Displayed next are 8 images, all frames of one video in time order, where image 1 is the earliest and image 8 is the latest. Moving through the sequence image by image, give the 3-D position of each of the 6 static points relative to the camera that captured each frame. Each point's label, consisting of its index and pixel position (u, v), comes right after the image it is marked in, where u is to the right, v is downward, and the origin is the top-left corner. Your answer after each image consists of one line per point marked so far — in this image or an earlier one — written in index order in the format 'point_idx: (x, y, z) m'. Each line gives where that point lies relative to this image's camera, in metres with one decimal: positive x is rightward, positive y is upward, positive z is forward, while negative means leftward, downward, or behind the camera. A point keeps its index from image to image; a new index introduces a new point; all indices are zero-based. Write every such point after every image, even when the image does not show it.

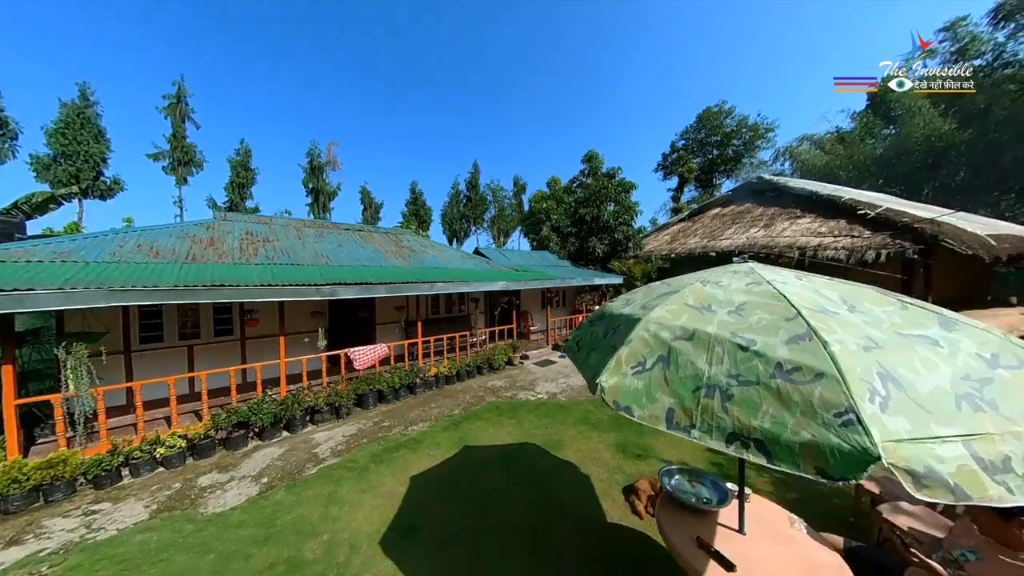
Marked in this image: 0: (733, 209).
0: (+8.1, +3.1, +15.1) m
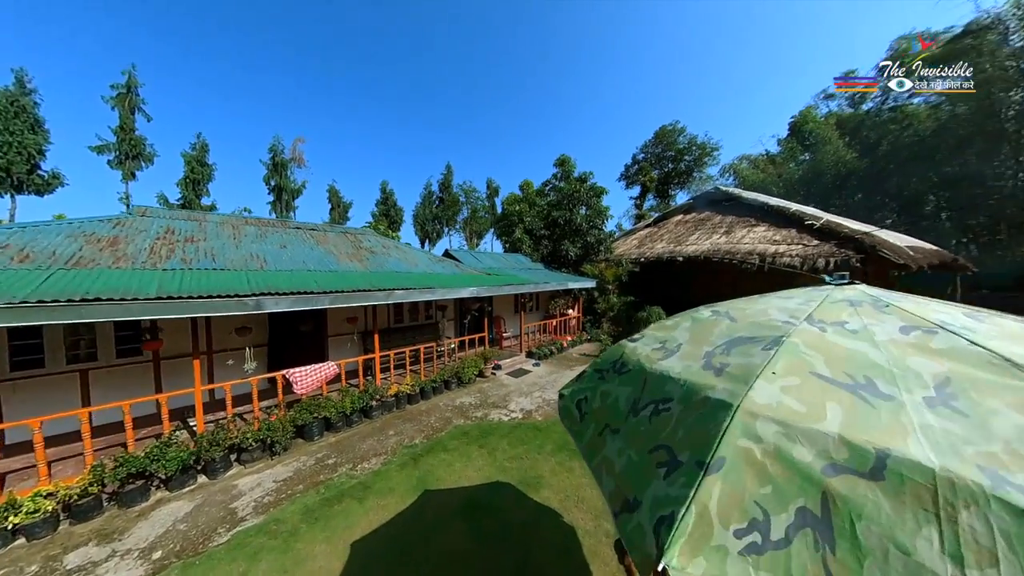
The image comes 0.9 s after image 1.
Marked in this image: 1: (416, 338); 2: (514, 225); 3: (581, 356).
0: (+6.9, +2.9, +15.1) m
1: (-2.5, -1.5, +9.0) m
2: (0.0, +3.3, +17.8) m
3: (+2.2, -2.1, +11.6) m
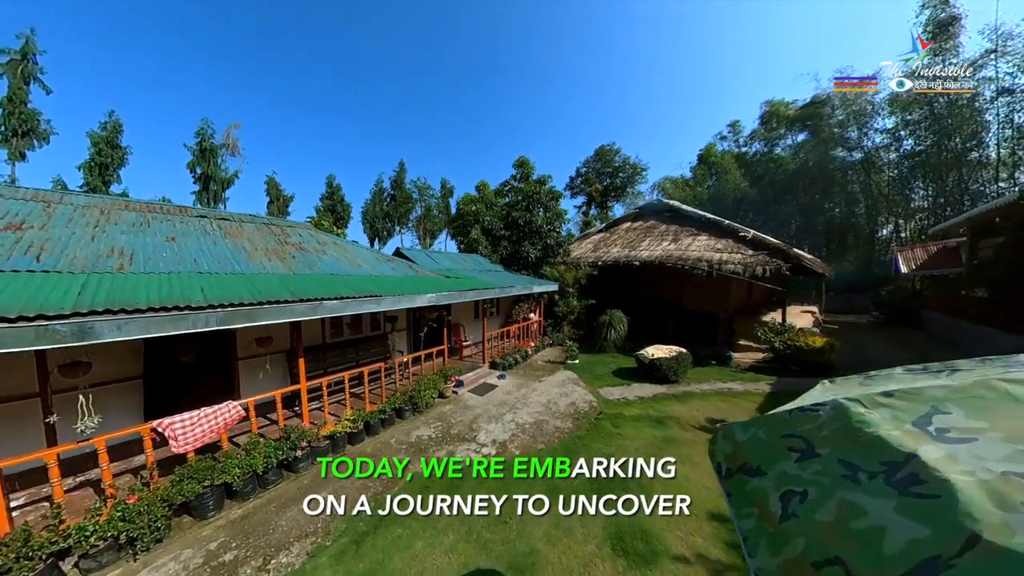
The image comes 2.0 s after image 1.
0: (+5.3, +2.8, +14.9) m
1: (-3.3, -1.6, +7.6) m
2: (-1.9, +3.2, +16.7) m
3: (+1.1, -2.2, +10.8) m
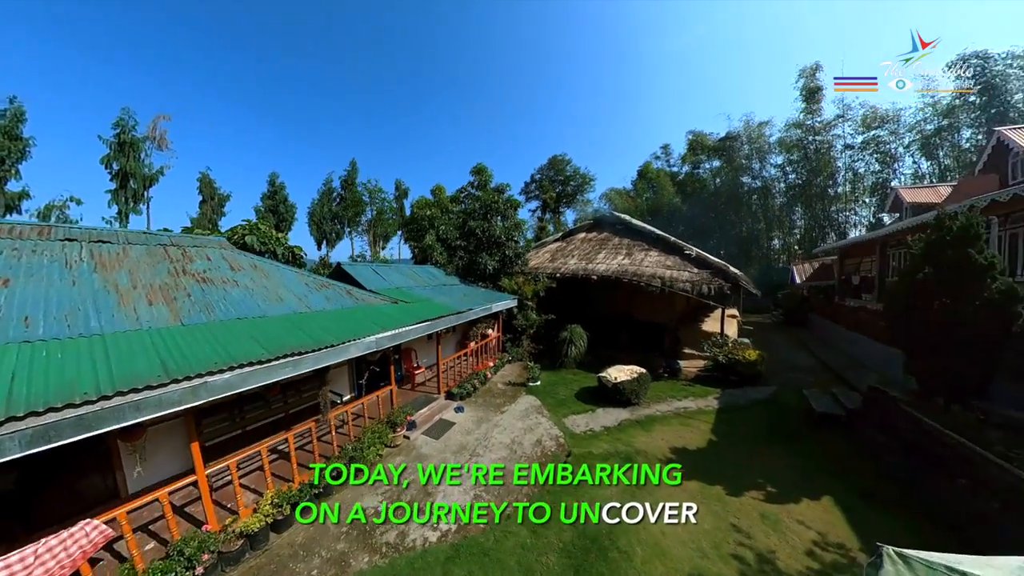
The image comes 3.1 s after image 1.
0: (+3.6, +2.1, +14.9) m
1: (-4.1, -2.2, +6.6) m
2: (-3.8, +2.5, +15.8) m
3: (-0.1, -2.8, +10.2) m
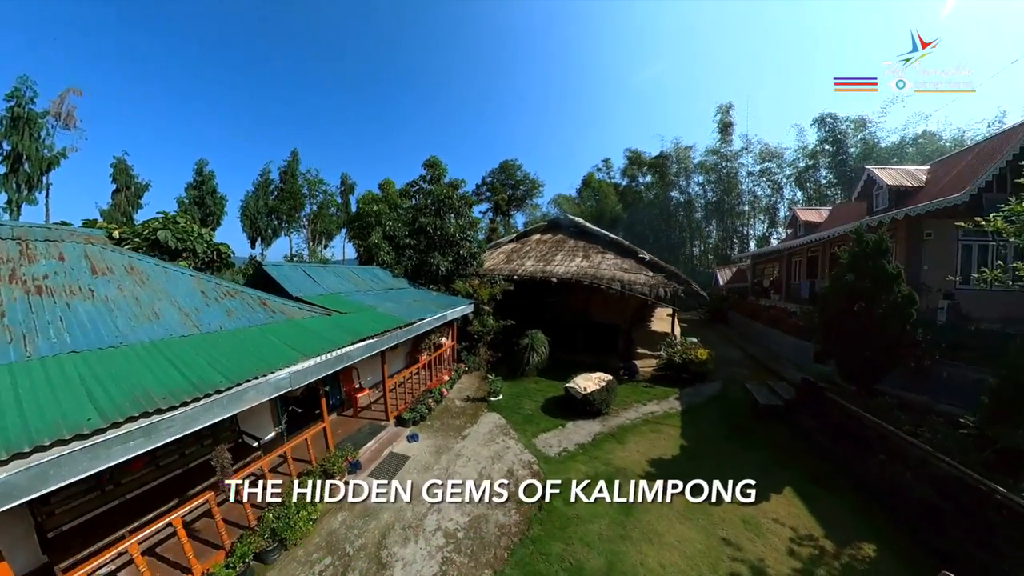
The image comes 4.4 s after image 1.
0: (+1.7, +2.0, +14.4) m
1: (-4.5, -2.3, +4.9) m
2: (-5.7, +2.2, +14.1) m
3: (-1.1, -3.0, +9.1) m
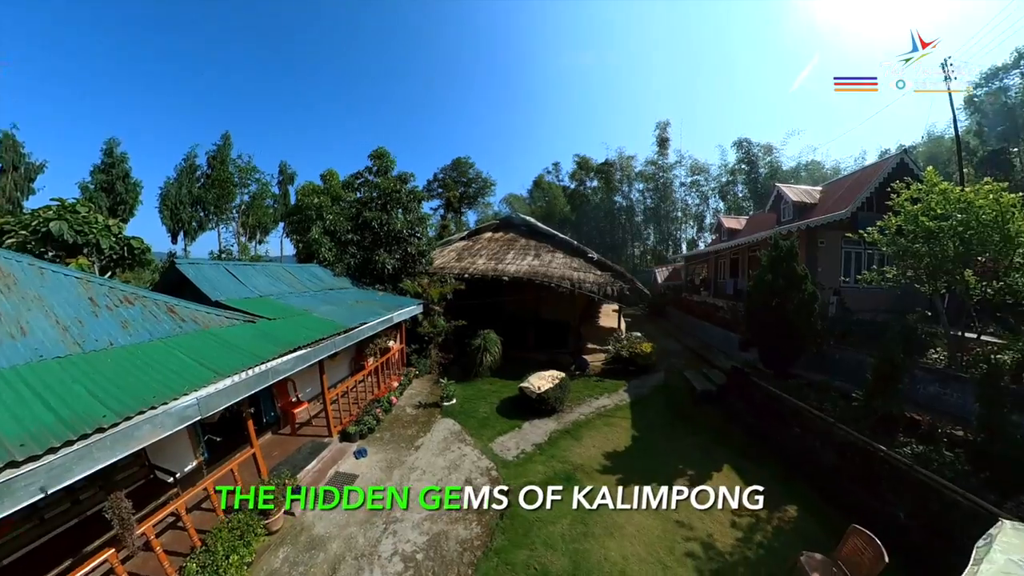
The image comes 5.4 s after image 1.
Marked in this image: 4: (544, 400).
0: (-0.3, +2.1, +14.2) m
1: (-4.9, -2.4, +4.0) m
2: (-7.6, +2.2, +12.8) m
3: (-2.2, -3.0, +8.7) m
4: (+0.8, -2.8, +9.1) m
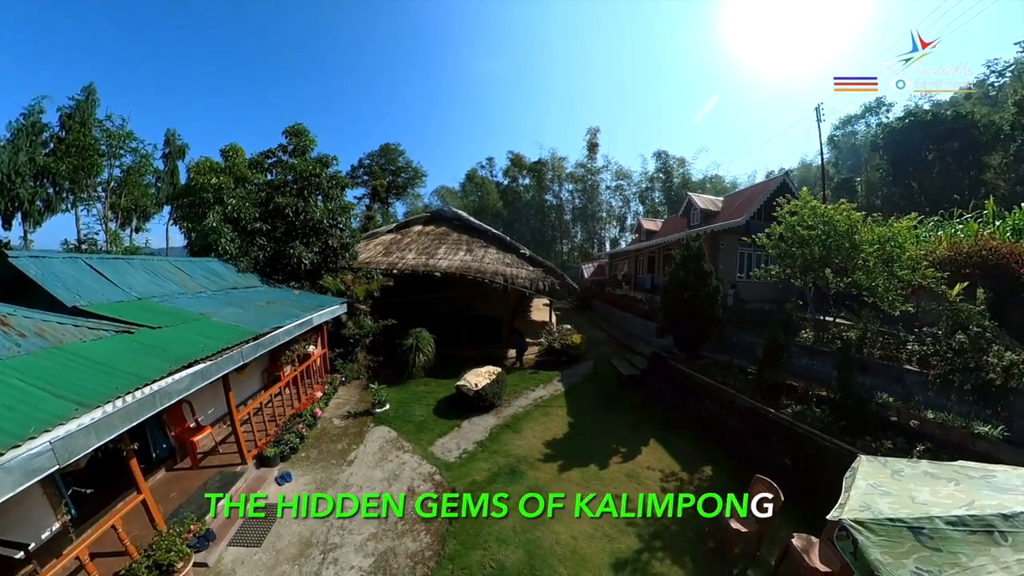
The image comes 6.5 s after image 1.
0: (-3.0, +2.2, +13.6) m
1: (-5.1, -2.4, +2.6) m
2: (-9.8, +2.3, +10.5) m
3: (-3.6, -2.9, +7.8) m
4: (-0.7, -2.7, +9.0) m
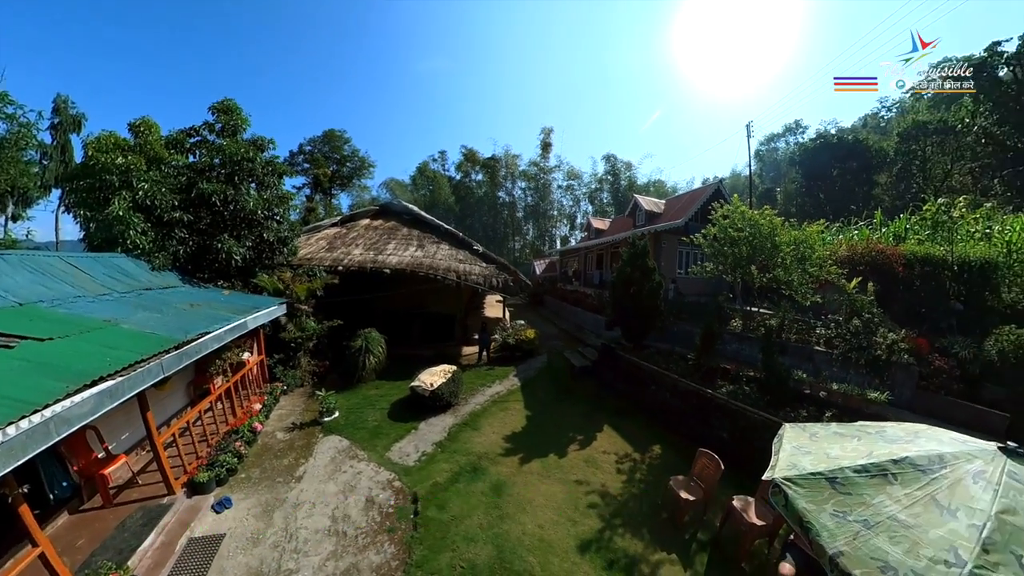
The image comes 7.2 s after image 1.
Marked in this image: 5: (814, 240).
0: (-4.8, +2.3, +12.8) m
1: (-5.0, -2.5, +1.7) m
2: (-11.0, +2.3, +8.7) m
3: (-4.4, -2.9, +7.1) m
4: (-1.7, -2.7, +8.7) m
5: (+7.1, +1.2, +8.4) m
